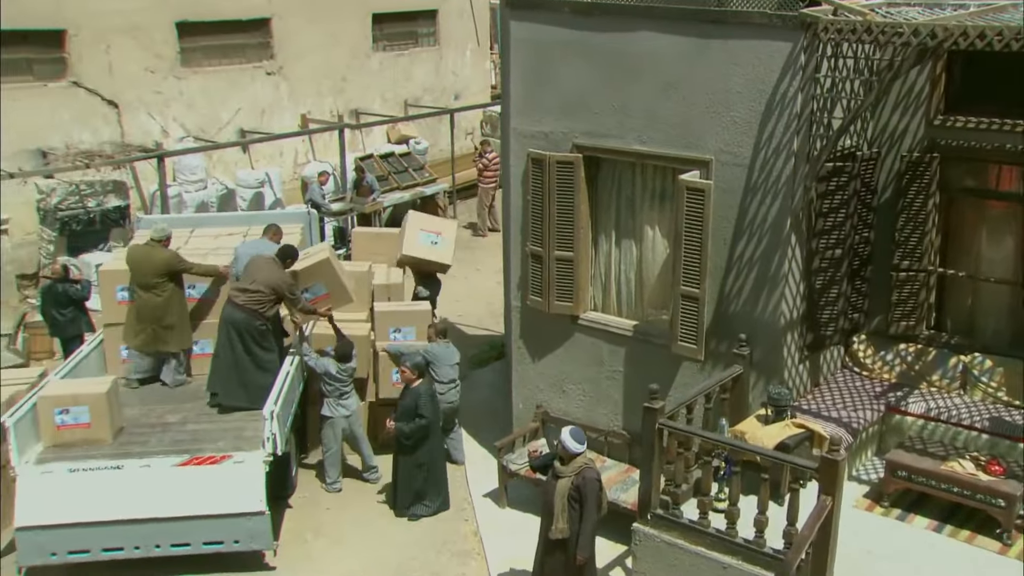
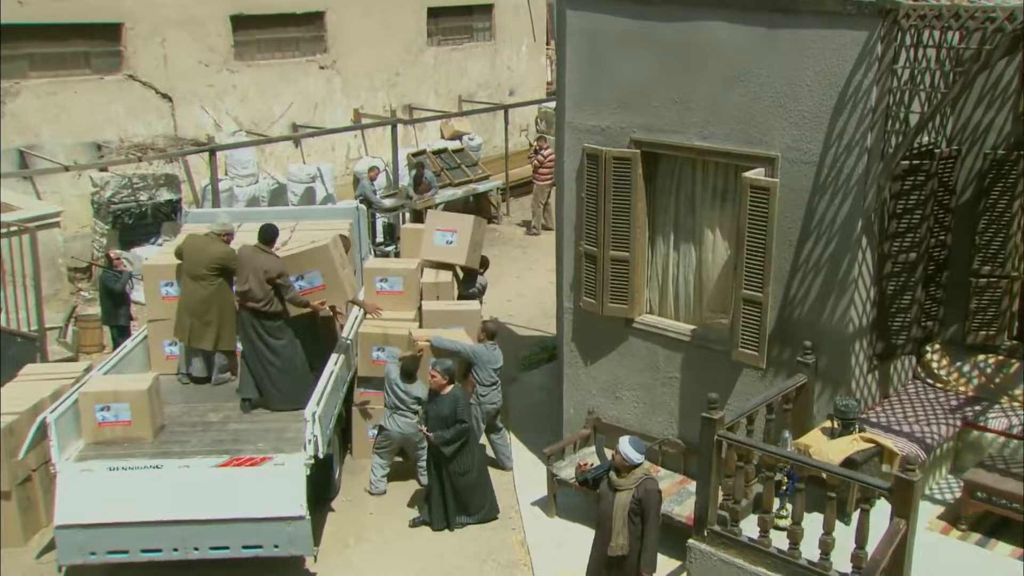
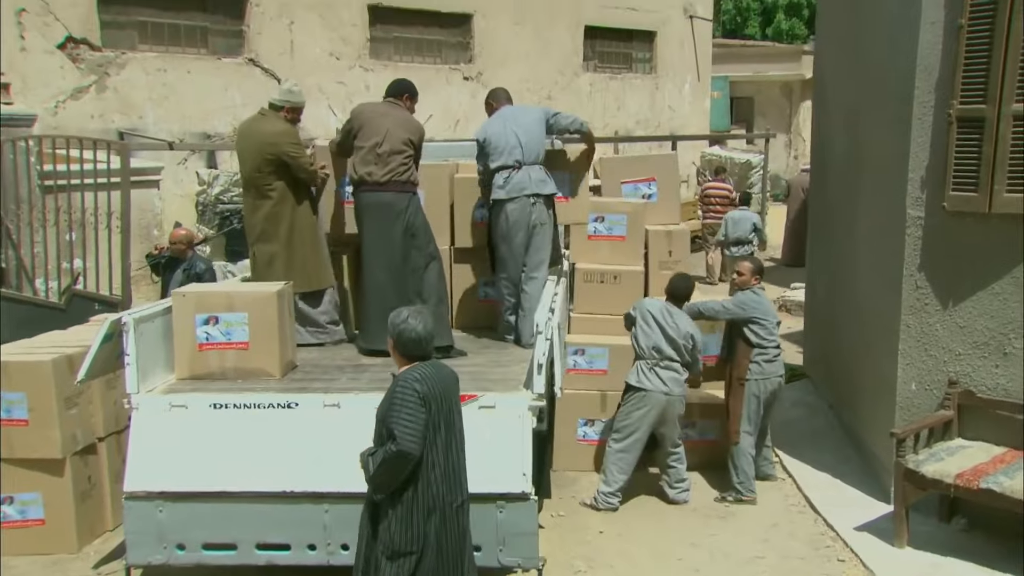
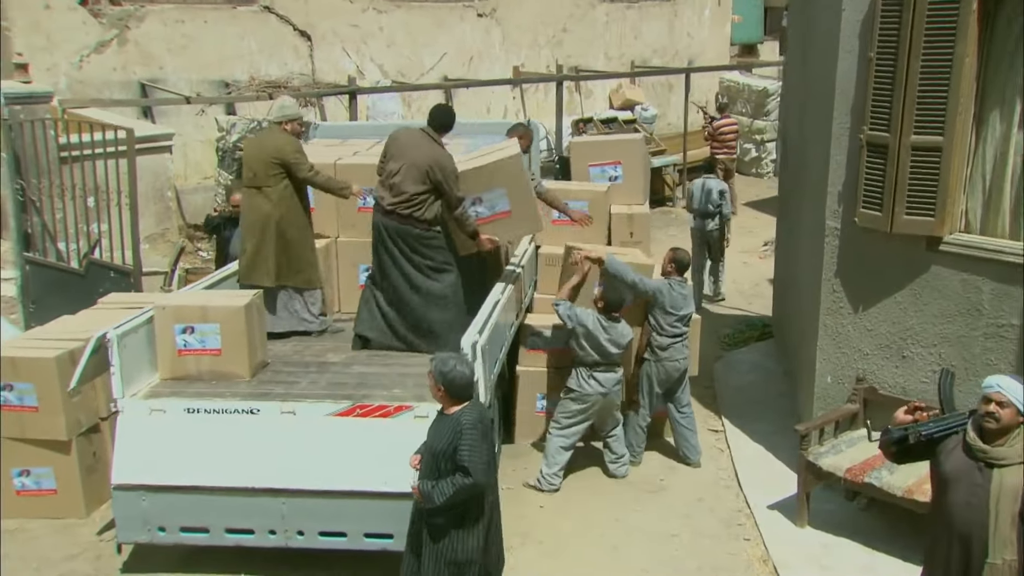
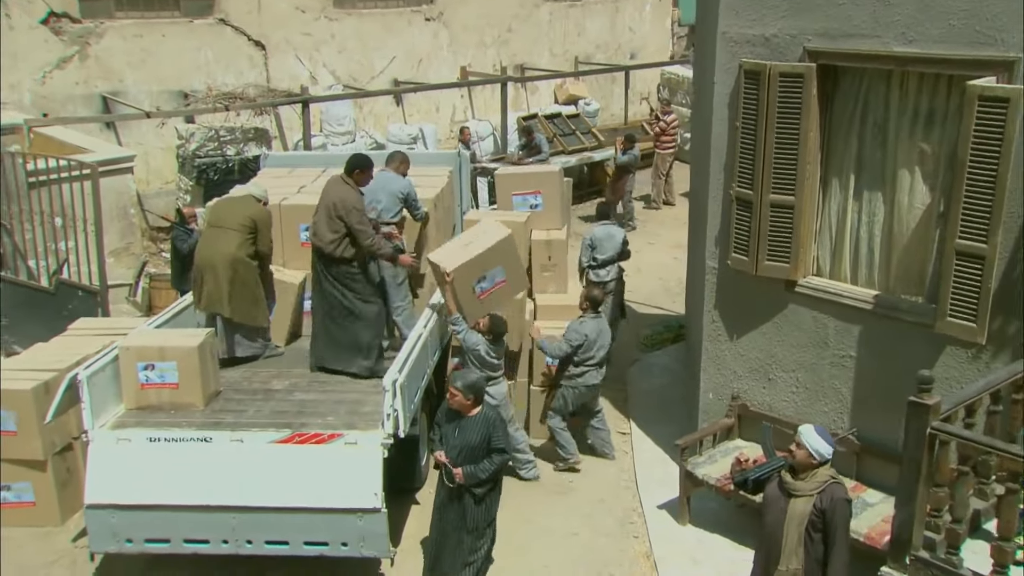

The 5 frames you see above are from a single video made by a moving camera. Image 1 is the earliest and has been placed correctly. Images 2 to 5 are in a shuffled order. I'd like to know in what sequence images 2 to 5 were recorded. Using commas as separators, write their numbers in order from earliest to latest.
2, 5, 4, 3
